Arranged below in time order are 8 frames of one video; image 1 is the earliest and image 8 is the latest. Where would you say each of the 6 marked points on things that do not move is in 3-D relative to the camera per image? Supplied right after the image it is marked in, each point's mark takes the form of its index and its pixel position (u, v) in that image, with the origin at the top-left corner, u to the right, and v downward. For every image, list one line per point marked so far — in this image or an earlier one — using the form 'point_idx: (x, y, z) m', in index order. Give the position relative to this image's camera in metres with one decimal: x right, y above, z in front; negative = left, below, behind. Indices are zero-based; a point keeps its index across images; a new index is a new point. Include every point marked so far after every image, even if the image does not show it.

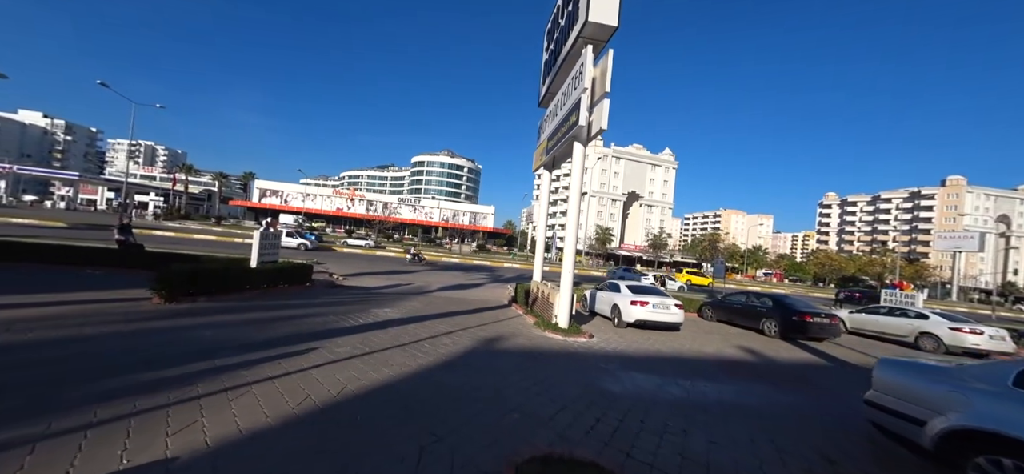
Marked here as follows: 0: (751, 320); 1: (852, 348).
0: (+9.8, -3.4, +14.5) m
1: (+12.9, -4.2, +13.4) m
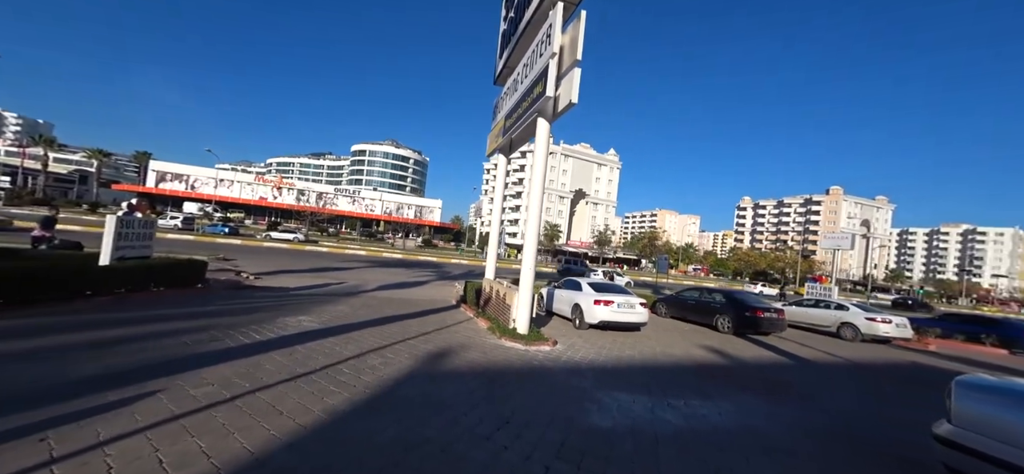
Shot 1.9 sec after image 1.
0: (+7.8, -3.2, +14.4) m
1: (+11.0, -4.0, +13.8) m
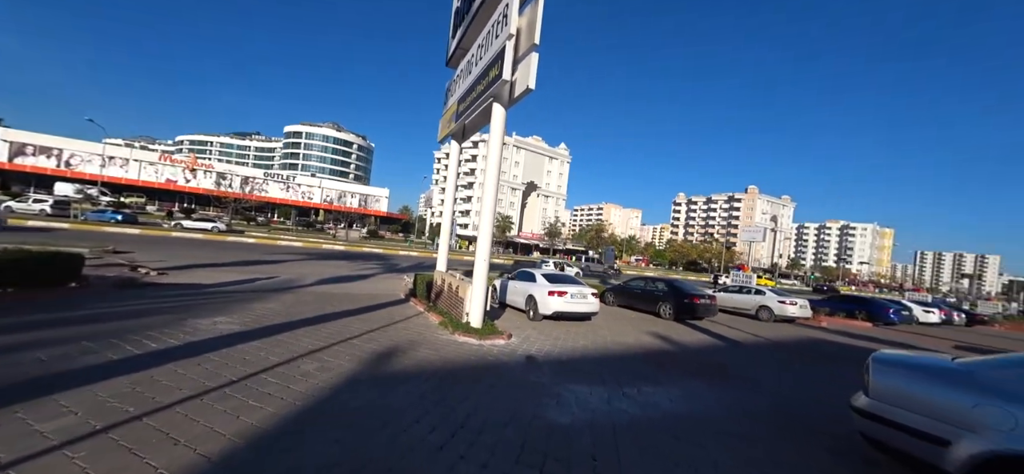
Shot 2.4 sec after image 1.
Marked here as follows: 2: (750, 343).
0: (+5.8, -2.8, +15.1) m
1: (+9.1, -3.7, +15.0) m
2: (+7.9, -3.5, +11.8) m
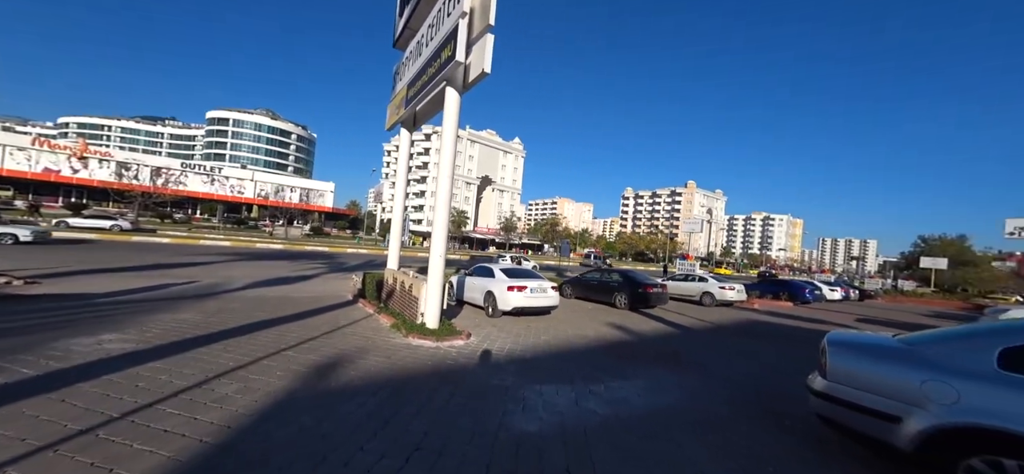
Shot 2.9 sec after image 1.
0: (+4.0, -2.5, +15.4) m
1: (+7.3, -3.3, +15.7) m
2: (+6.5, -3.2, +12.3) m
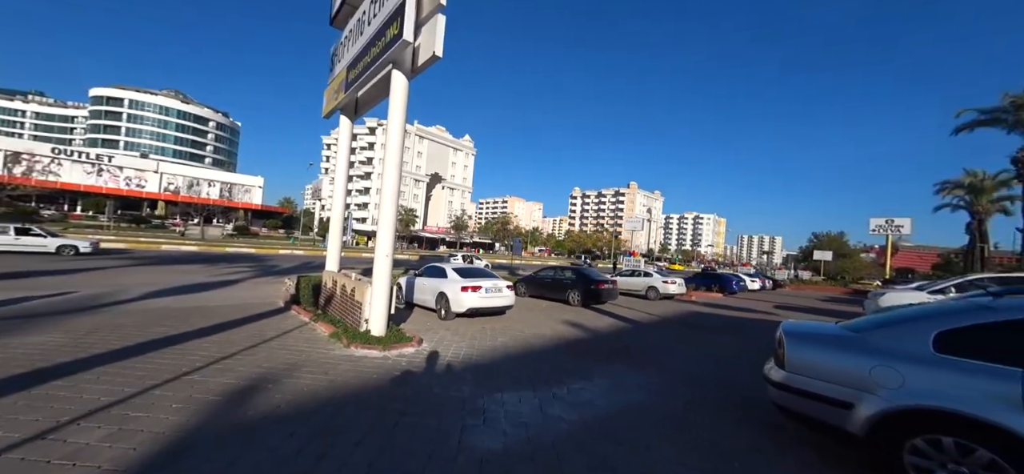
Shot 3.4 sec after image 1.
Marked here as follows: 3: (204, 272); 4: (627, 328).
0: (+2.0, -2.4, +15.4) m
1: (+5.2, -3.2, +16.1) m
2: (+4.9, -3.1, +12.7) m
3: (-14.6, -1.7, +16.8) m
4: (+3.6, -2.9, +11.1) m
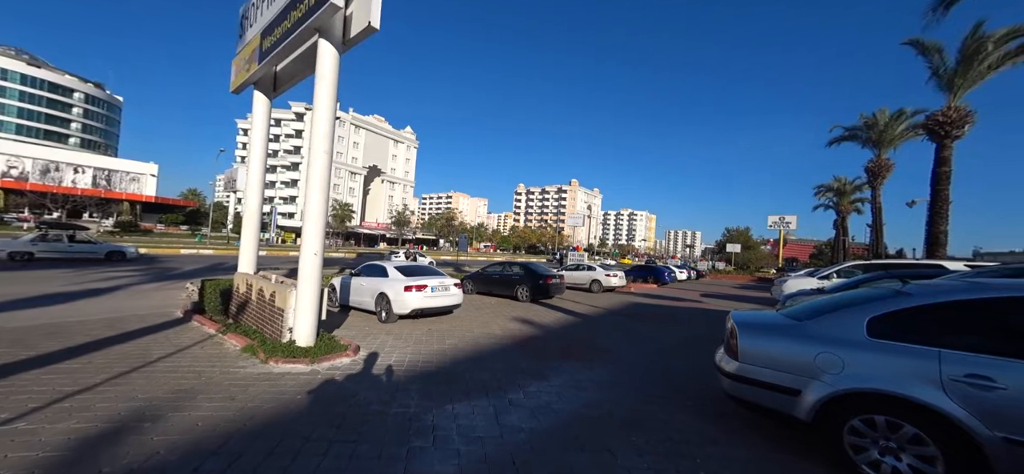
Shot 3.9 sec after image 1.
0: (-0.3, -2.2, +15.1) m
1: (+2.7, -2.9, +16.4) m
2: (+3.0, -2.9, +13.0) m
3: (-16.9, -1.6, +13.9) m
4: (+2.0, -2.7, +11.1) m
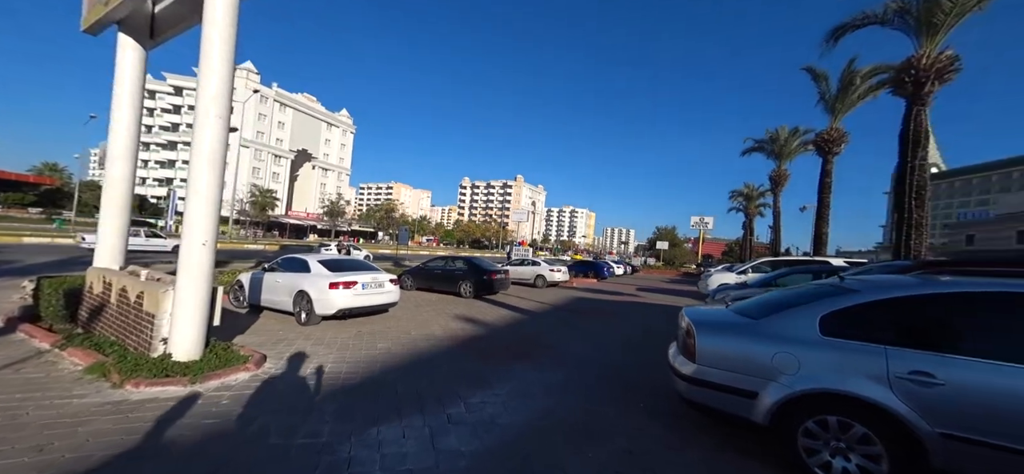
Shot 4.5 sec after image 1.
0: (-2.6, -1.9, +14.3) m
1: (+0.2, -2.7, +16.0) m
2: (+1.0, -2.6, +12.7) m
3: (-18.8, -1.1, +10.5) m
4: (+0.3, -2.5, +10.7) m
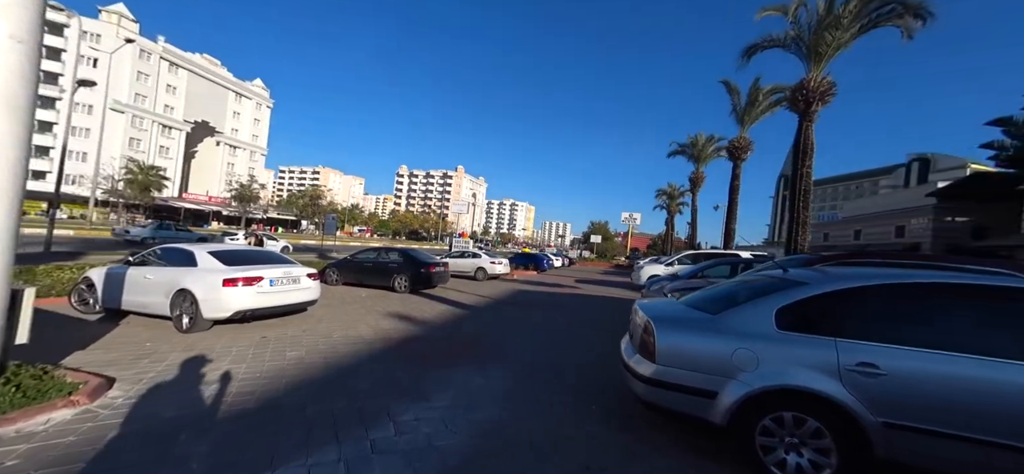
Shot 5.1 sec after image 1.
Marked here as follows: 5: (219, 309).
0: (-4.9, -1.5, +12.9) m
1: (-2.4, -2.3, +15.1) m
2: (-1.1, -2.3, +12.0) m
3: (-20.2, -0.6, +6.5) m
4: (-1.4, -2.2, +9.9) m
5: (-5.1, -1.2, +6.1) m
